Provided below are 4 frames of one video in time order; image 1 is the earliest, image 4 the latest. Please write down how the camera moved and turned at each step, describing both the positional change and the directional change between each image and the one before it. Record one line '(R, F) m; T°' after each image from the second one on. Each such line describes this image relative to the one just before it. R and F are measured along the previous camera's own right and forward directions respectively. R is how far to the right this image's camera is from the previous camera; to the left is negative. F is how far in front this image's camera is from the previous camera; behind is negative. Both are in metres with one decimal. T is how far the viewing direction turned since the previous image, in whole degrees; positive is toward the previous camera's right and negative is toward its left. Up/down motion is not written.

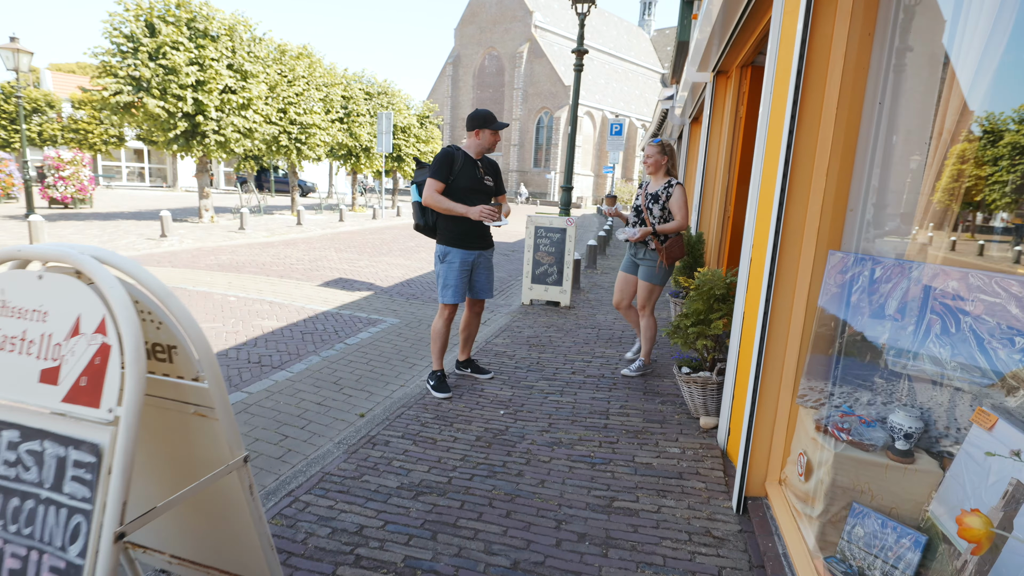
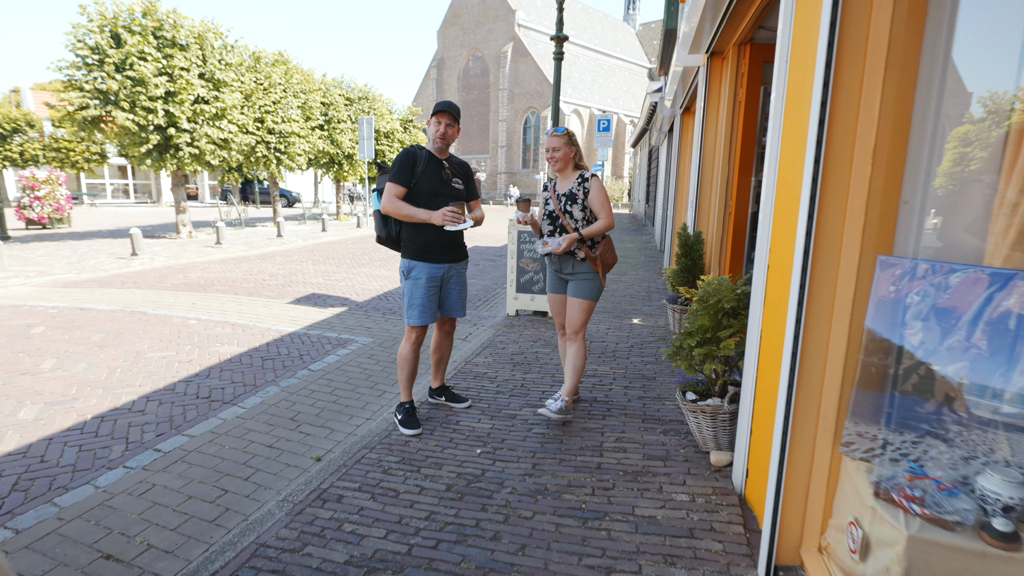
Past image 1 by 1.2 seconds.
(+0.1, +0.5) m; +1°
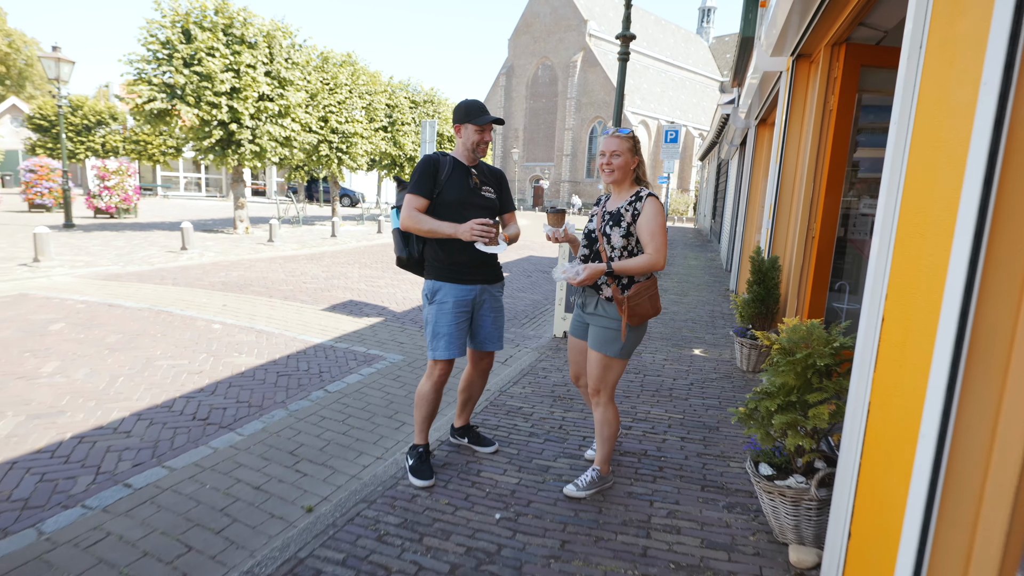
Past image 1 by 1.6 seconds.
(+0.1, +0.7) m; -6°
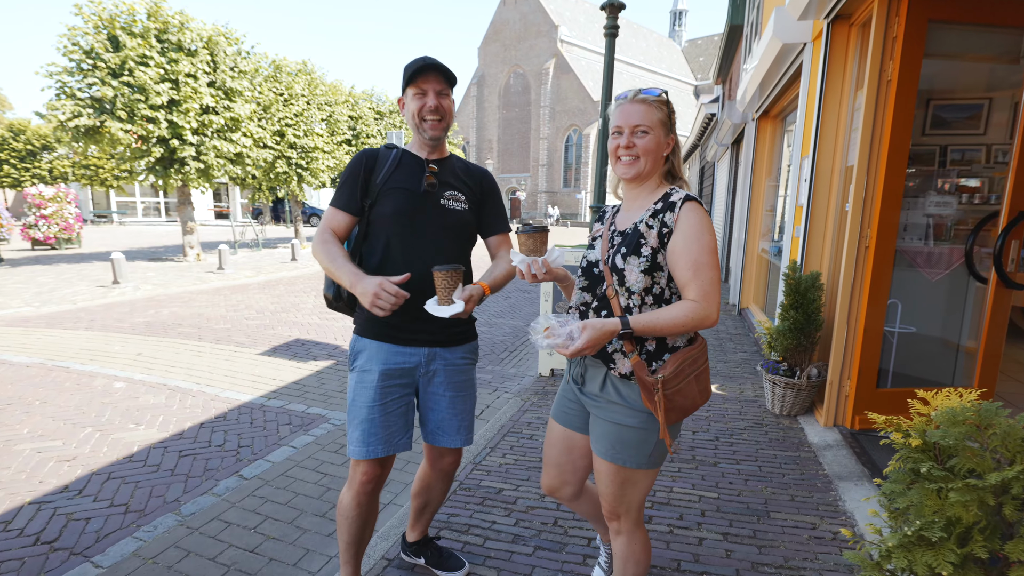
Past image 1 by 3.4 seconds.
(+0.1, +1.1) m; +2°
